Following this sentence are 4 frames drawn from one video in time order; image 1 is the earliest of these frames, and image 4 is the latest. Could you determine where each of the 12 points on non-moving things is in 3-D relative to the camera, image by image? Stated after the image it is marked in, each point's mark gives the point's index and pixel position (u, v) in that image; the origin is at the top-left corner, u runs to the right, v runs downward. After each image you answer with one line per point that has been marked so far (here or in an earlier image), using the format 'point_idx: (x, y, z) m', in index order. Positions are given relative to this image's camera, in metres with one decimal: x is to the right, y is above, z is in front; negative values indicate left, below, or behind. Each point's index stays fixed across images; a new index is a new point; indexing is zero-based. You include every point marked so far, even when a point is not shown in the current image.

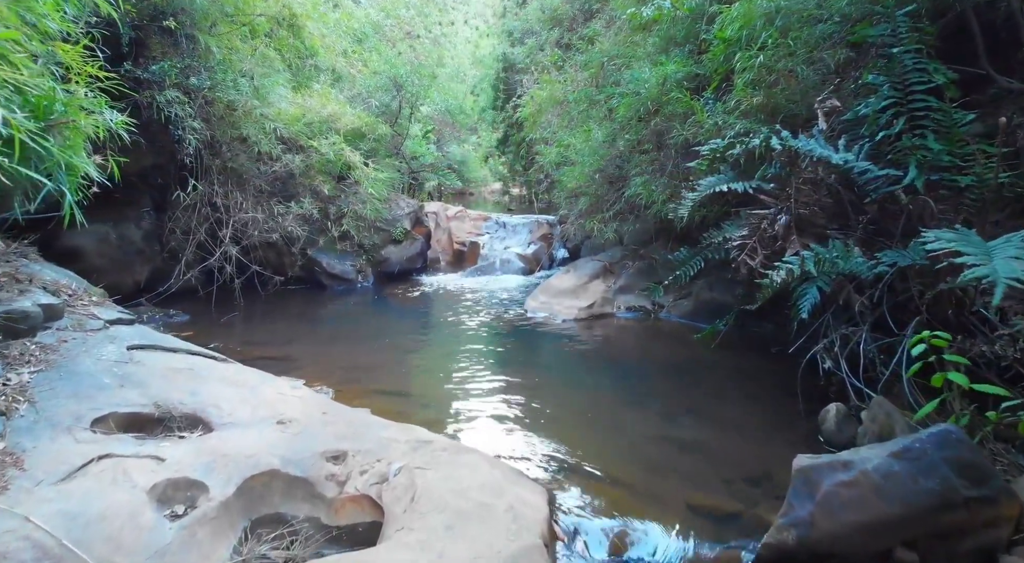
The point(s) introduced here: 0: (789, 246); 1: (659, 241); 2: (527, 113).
0: (+2.0, +0.2, +4.3) m
1: (+1.8, +0.5, +7.3) m
2: (+0.2, +2.8, +10.2) m
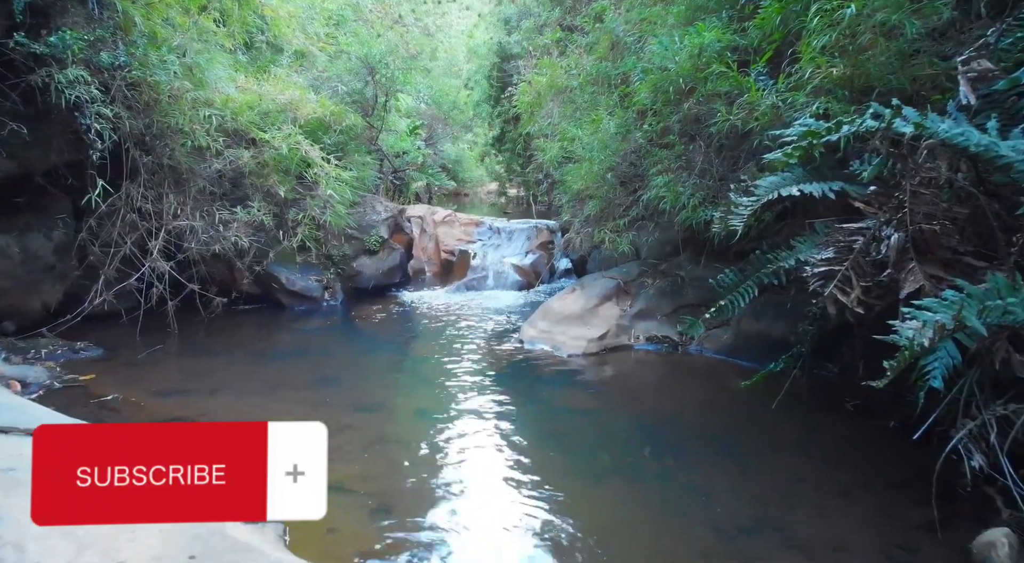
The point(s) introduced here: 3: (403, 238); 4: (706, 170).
0: (+1.9, 0.0, +3.0) m
1: (+1.7, +0.3, +5.9) m
2: (+0.2, +2.6, +8.8) m
3: (-1.6, +0.6, +8.7) m
4: (+1.7, +1.0, +5.4) m
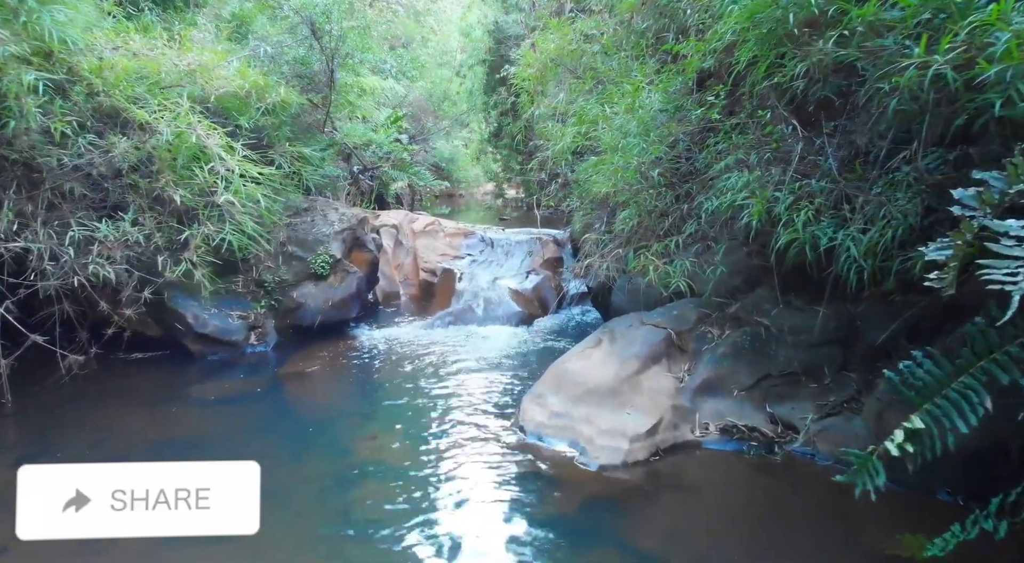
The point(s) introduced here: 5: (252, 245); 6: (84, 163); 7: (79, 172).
0: (+1.9, -0.3, +0.9) m
1: (+1.7, -0.1, +3.9) m
2: (+0.1, +2.3, +6.8) m
3: (-1.6, +0.3, +6.6) m
4: (+1.7, +0.7, +3.4) m
5: (-2.2, +0.3, +5.4) m
6: (-3.2, +0.9, +4.4) m
7: (-3.3, +0.8, +4.4) m
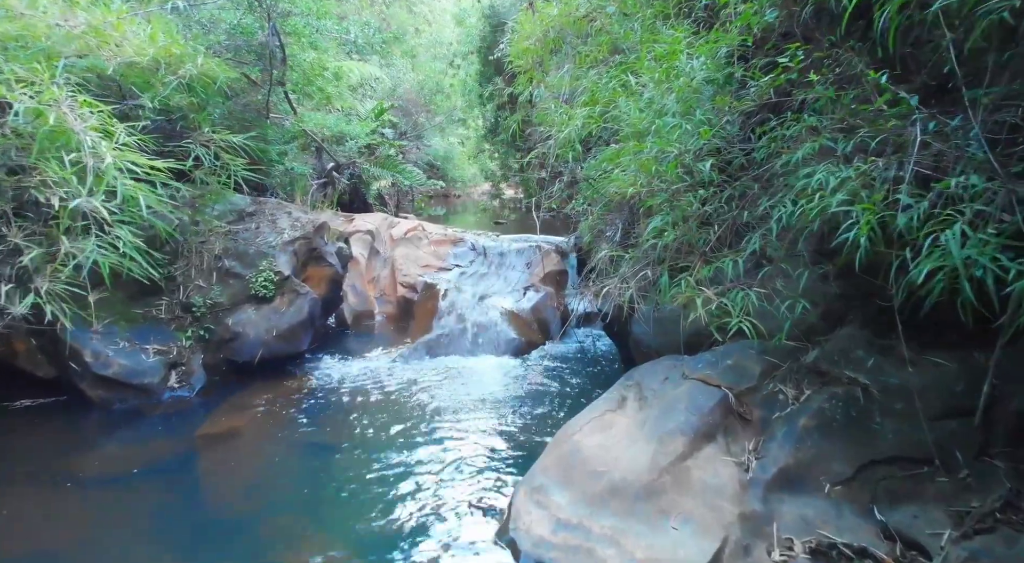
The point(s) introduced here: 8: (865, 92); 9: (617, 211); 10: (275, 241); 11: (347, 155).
0: (+1.9, -0.5, -0.3) m
1: (+1.6, -0.3, +2.7) m
2: (+0.1, +2.1, +5.6) m
3: (-1.7, +0.1, +5.4) m
4: (+1.6, +0.5, +2.2) m
5: (-2.3, +0.2, +4.2) m
6: (-3.2, +0.7, +3.2) m
7: (-3.3, +0.6, +3.3) m
8: (+1.5, +0.8, +2.6) m
9: (+0.7, +0.5, +4.0) m
10: (-2.0, +0.3, +5.0) m
11: (-2.1, +1.6, +7.7) m
